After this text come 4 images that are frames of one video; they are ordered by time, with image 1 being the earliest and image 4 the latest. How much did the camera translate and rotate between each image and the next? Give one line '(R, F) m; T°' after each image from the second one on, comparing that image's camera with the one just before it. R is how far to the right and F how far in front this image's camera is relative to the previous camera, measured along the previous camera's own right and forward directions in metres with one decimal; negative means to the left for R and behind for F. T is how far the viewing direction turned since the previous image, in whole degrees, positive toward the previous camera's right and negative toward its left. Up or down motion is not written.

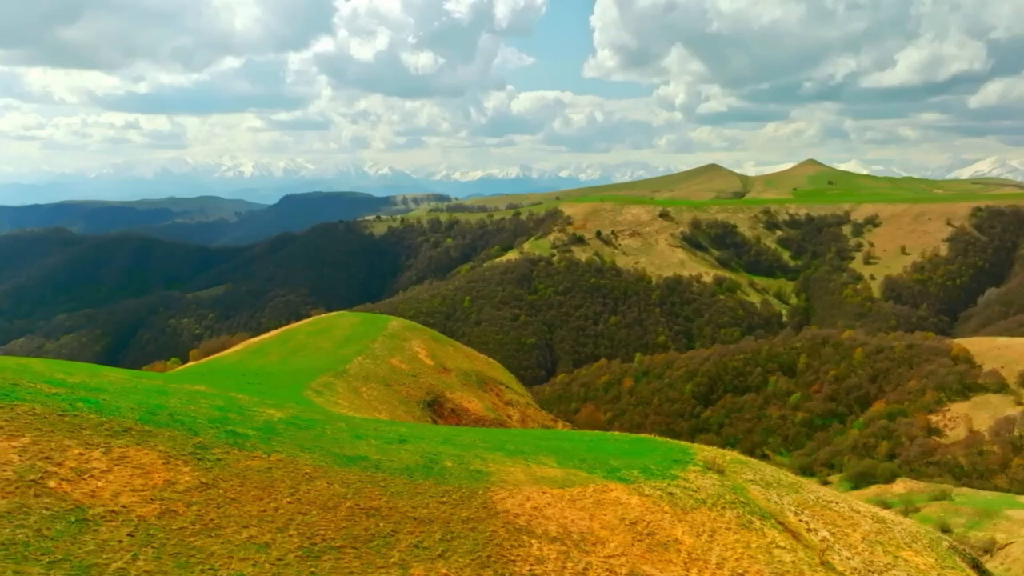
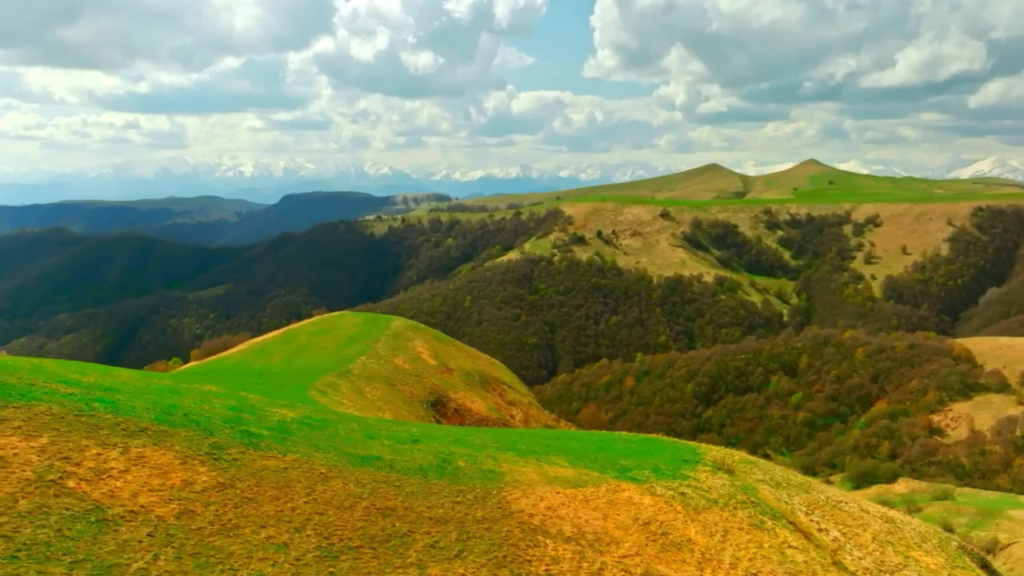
(-0.3, 0.0) m; 0°
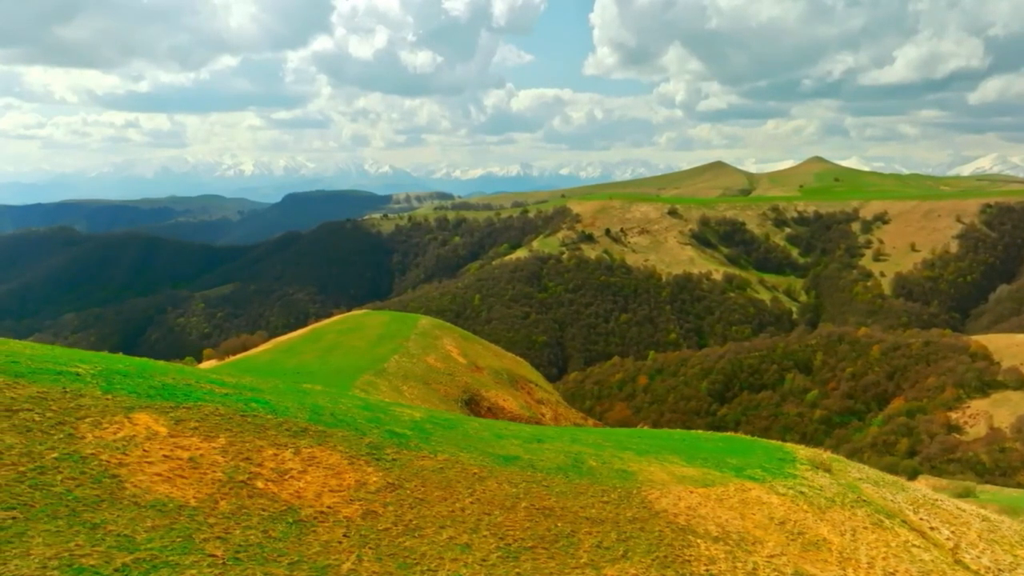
(-3.3, +0.1) m; 0°
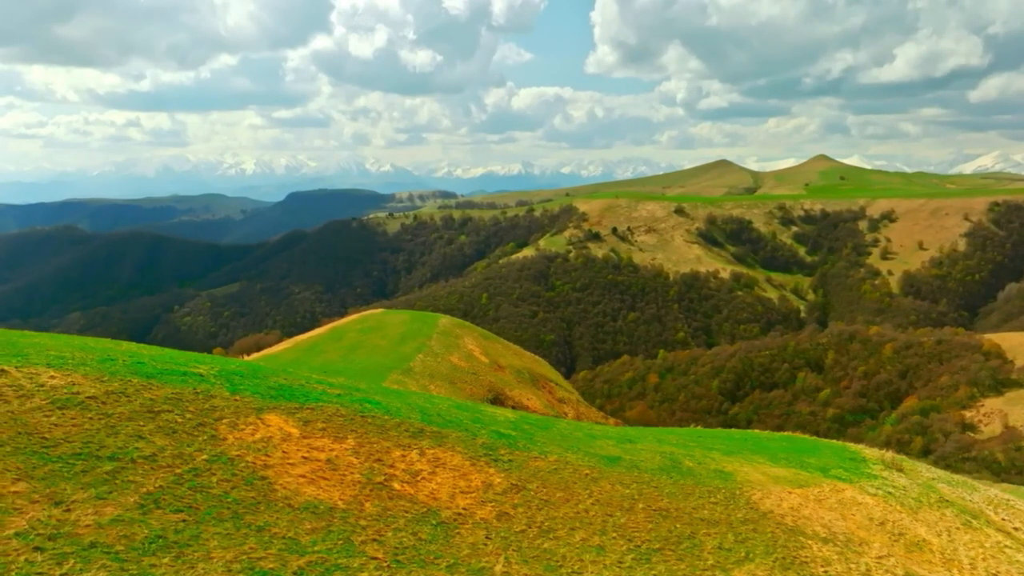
(-2.4, +0.1) m; 0°
